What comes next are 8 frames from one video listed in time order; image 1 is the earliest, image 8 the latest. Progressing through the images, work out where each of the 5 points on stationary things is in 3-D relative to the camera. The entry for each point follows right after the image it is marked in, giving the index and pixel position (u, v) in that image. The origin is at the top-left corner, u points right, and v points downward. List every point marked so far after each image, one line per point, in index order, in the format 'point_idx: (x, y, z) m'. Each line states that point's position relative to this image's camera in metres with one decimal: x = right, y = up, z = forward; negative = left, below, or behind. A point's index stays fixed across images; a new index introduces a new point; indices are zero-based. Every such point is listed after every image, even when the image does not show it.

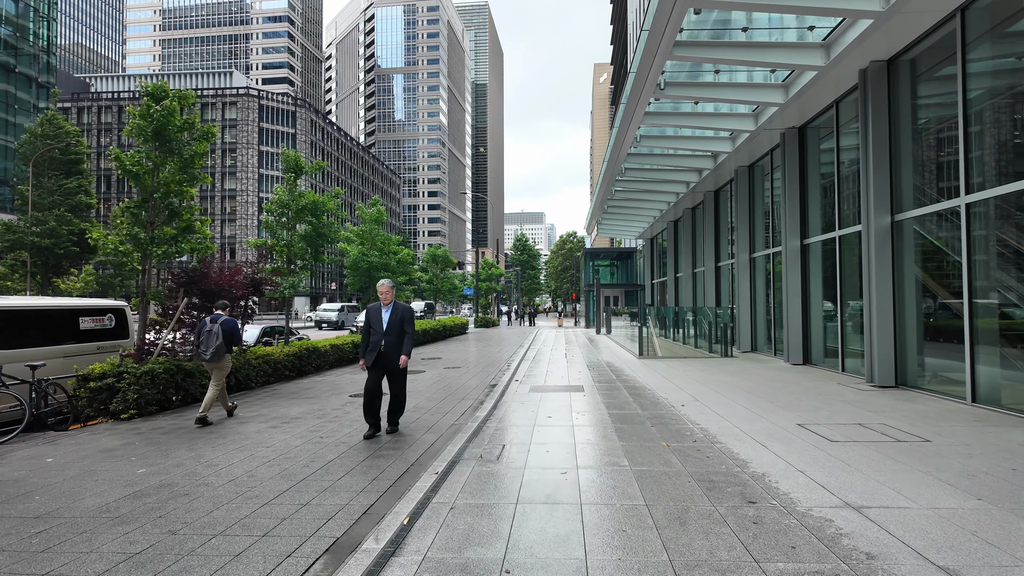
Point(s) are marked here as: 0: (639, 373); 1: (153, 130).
0: (+2.8, -1.9, +13.2) m
1: (-6.0, +2.6, +9.7) m
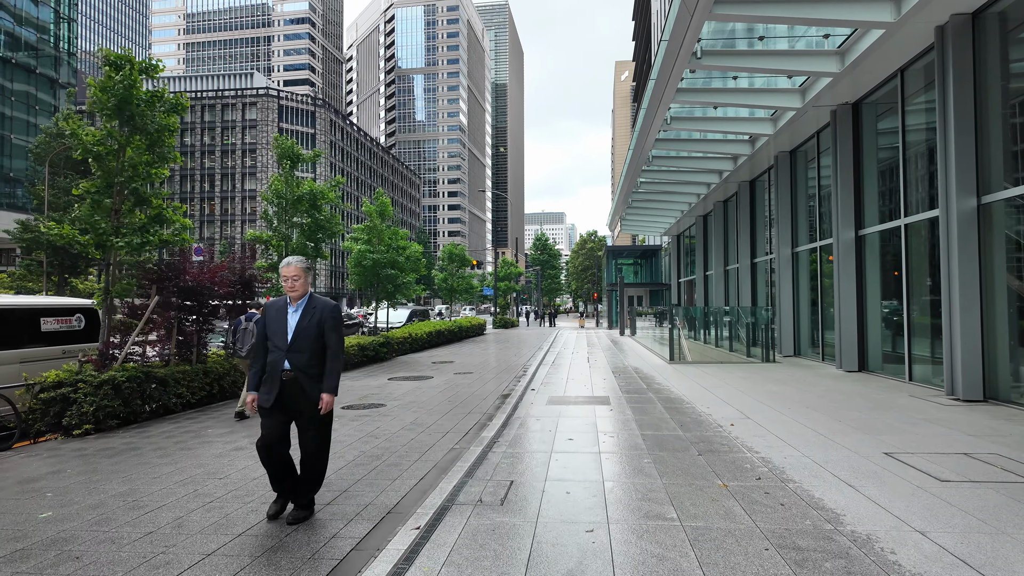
0: (+3.2, -1.8, +11.7) m
1: (-5.7, +2.7, +8.5) m
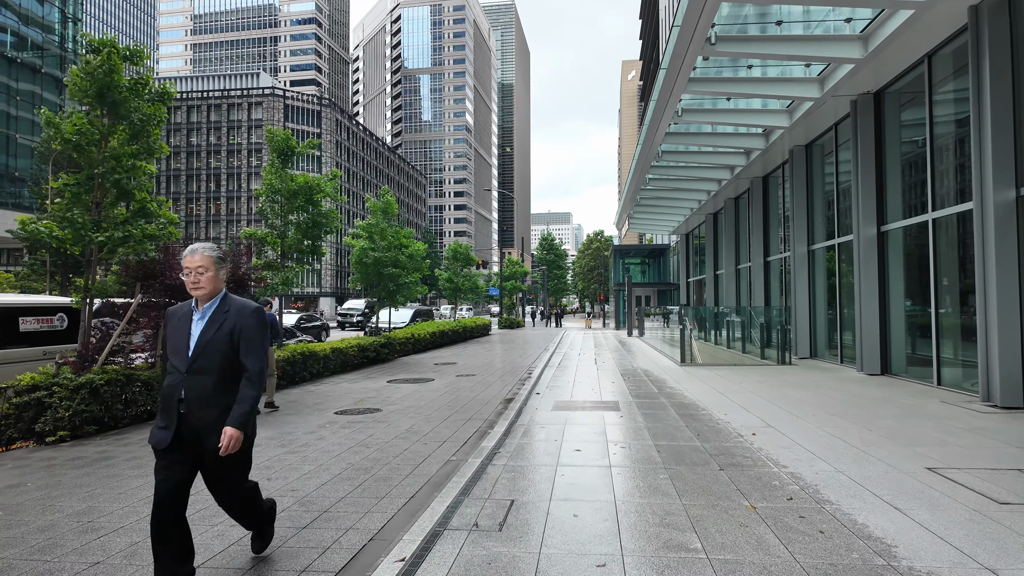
0: (+3.2, -1.8, +11.1) m
1: (-5.7, +2.7, +8.1) m
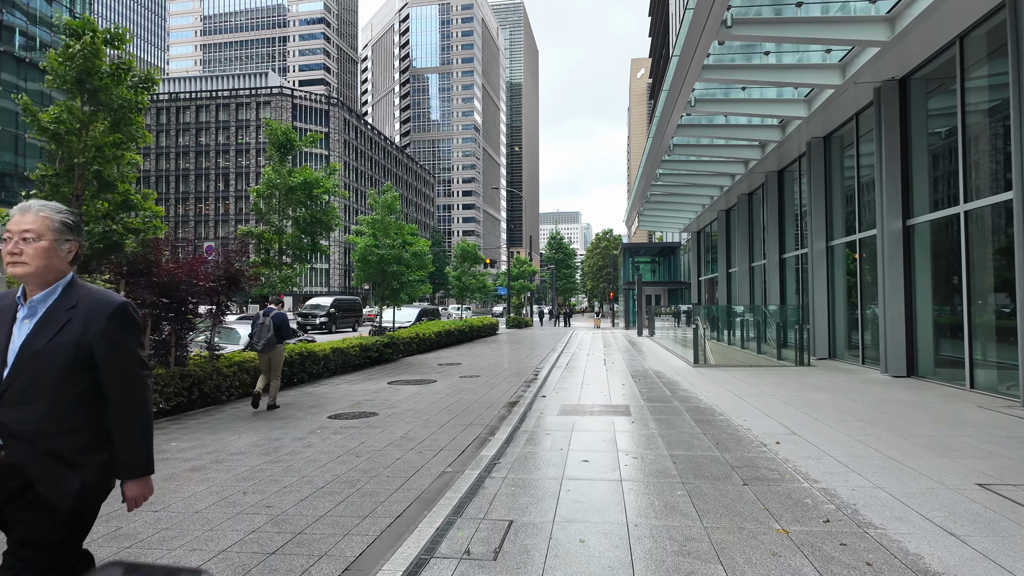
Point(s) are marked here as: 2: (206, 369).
0: (+3.3, -1.8, +10.6) m
1: (-5.7, +2.8, +7.6) m
2: (-5.0, -1.3, +9.7) m
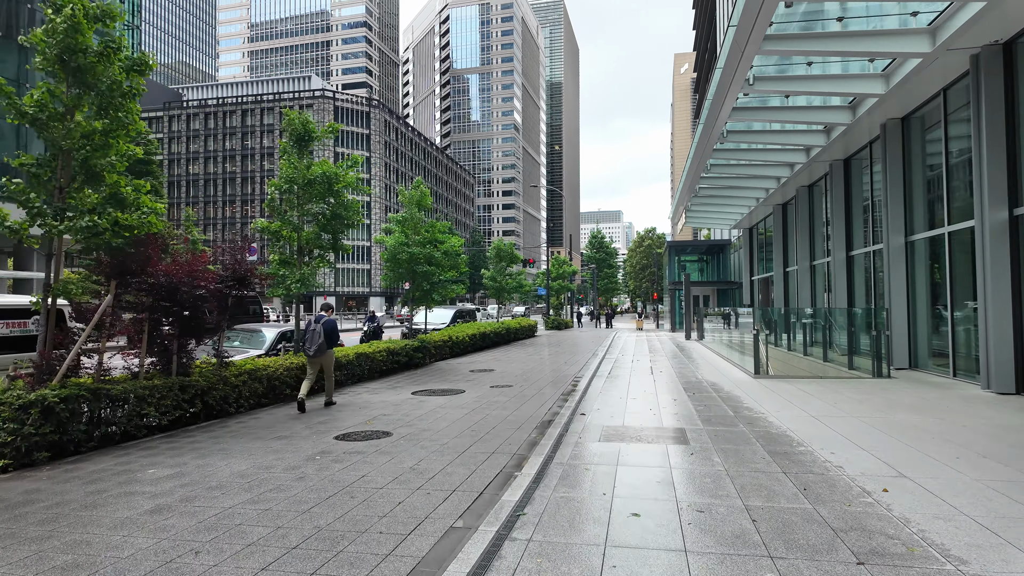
0: (+3.9, -1.8, +9.1) m
1: (-5.3, +2.7, +6.8) m
2: (-4.5, -1.3, +8.9) m
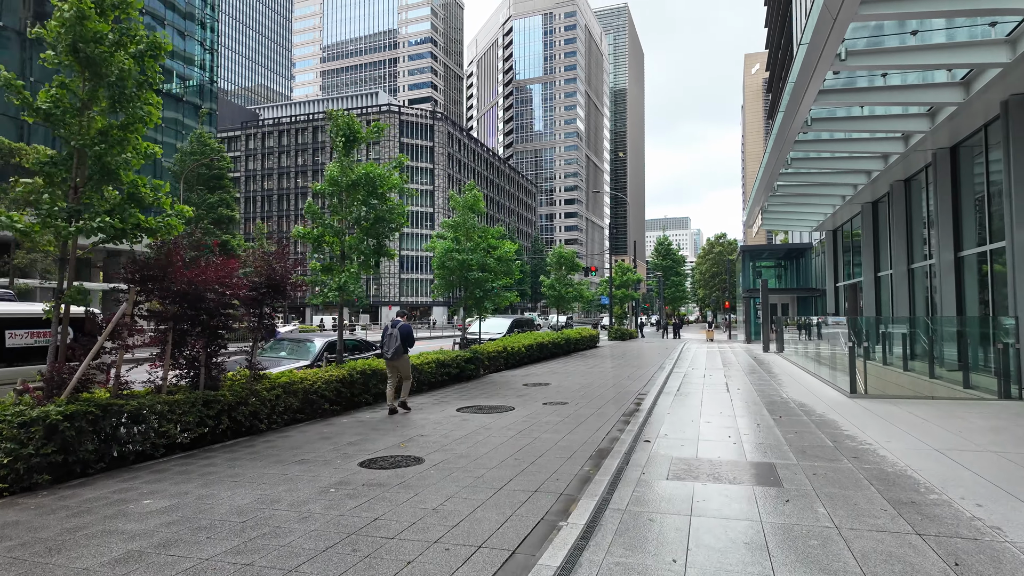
0: (+4.6, -1.8, +7.6) m
1: (-4.8, +2.7, +6.4) m
2: (-3.8, -1.4, +8.3) m
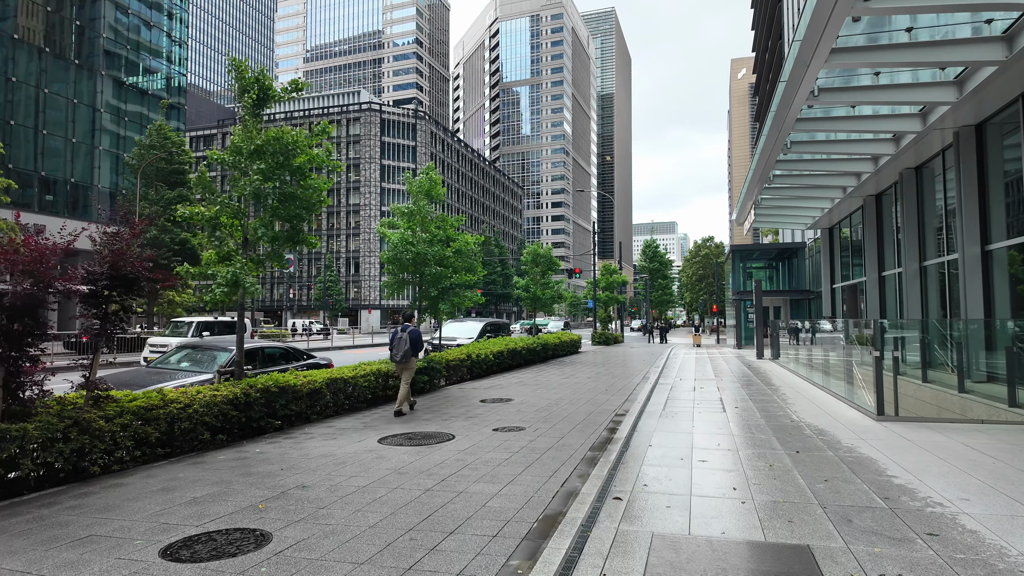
0: (+3.8, -1.8, +5.5) m
1: (-5.5, +2.8, +4.1) m
2: (-4.6, -1.4, +6.0) m
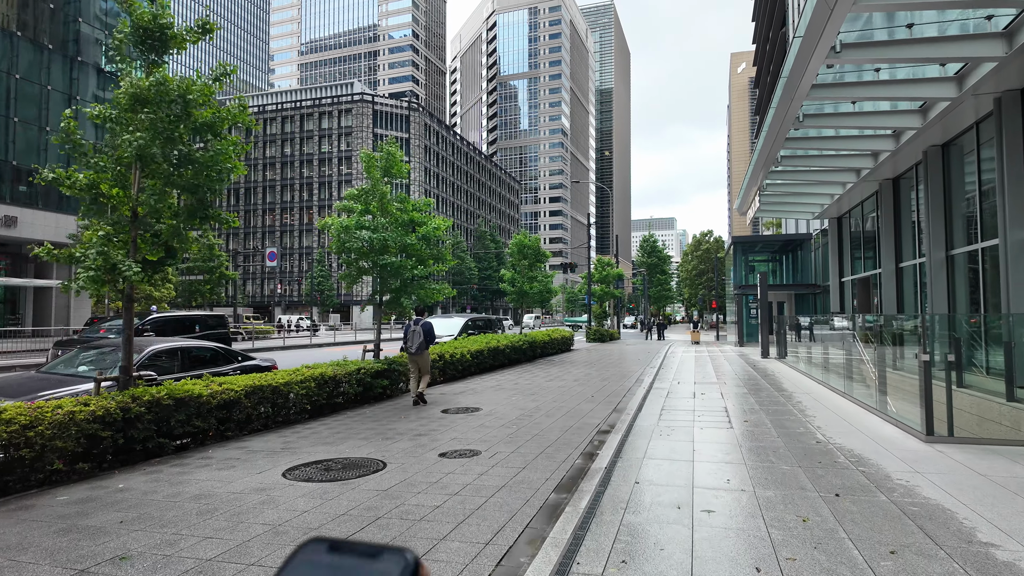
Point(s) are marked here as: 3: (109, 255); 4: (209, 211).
0: (+3.3, -1.6, +3.7) m
1: (-6.1, +2.9, +2.3) m
2: (-5.1, -1.2, +4.2) m
3: (-4.6, +0.4, +7.2) m
4: (-3.8, +1.0, +7.6) m
